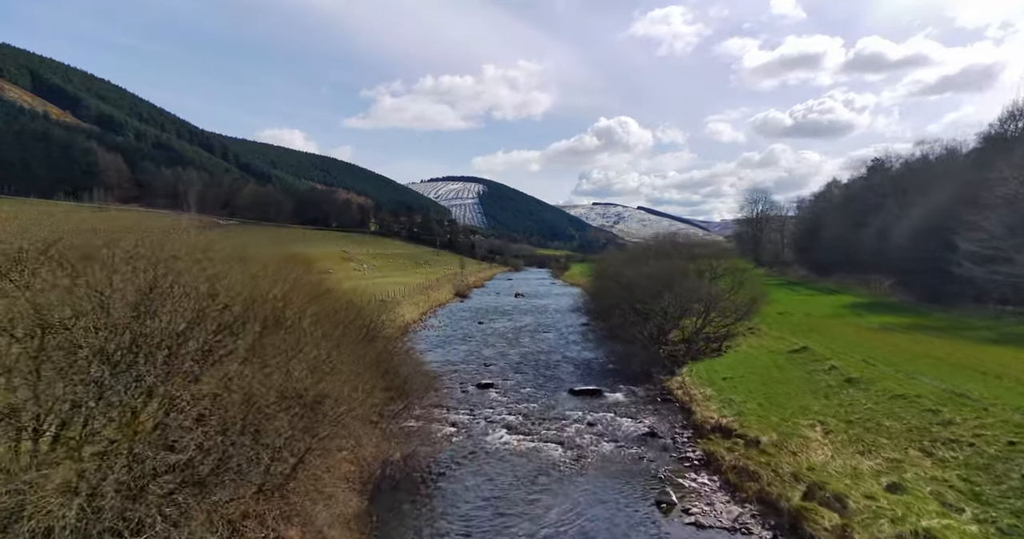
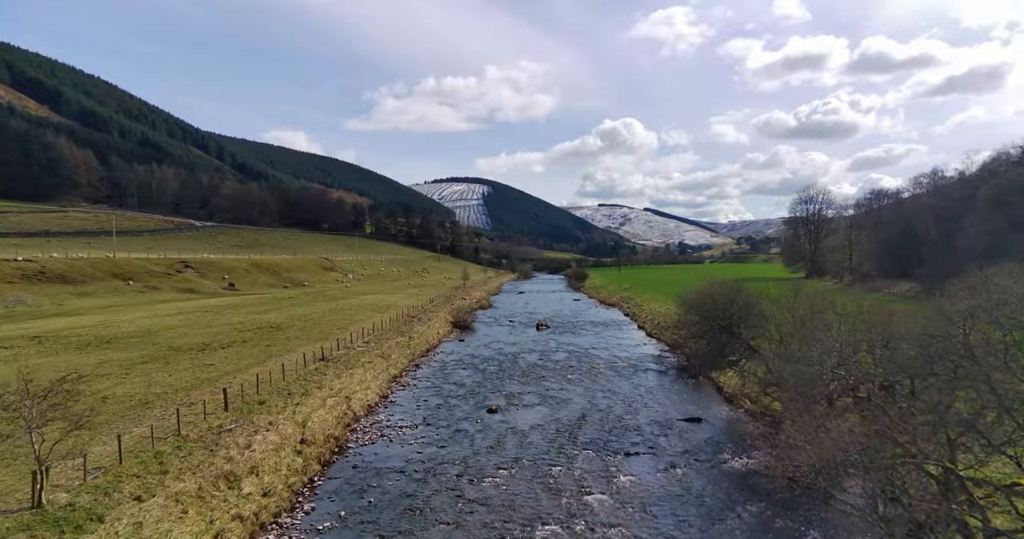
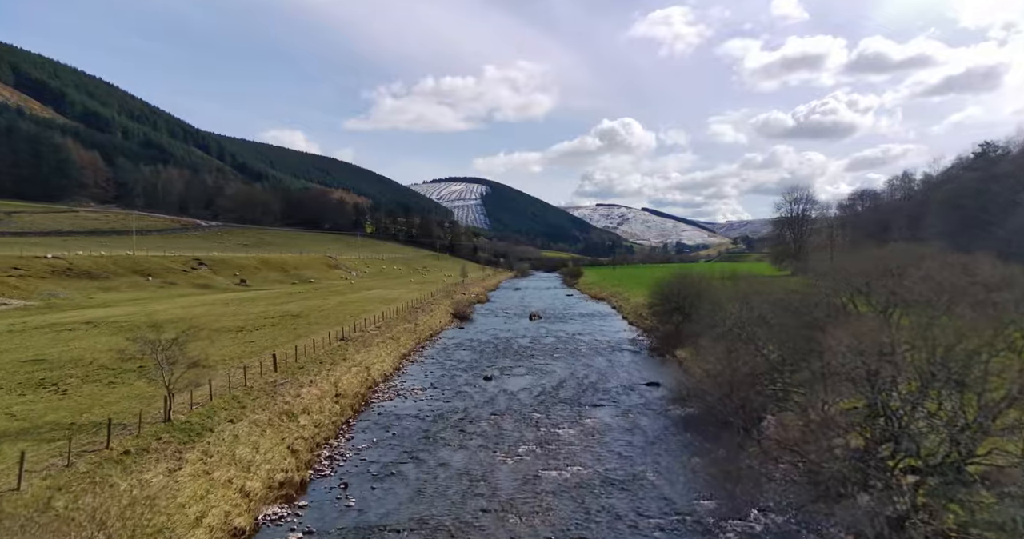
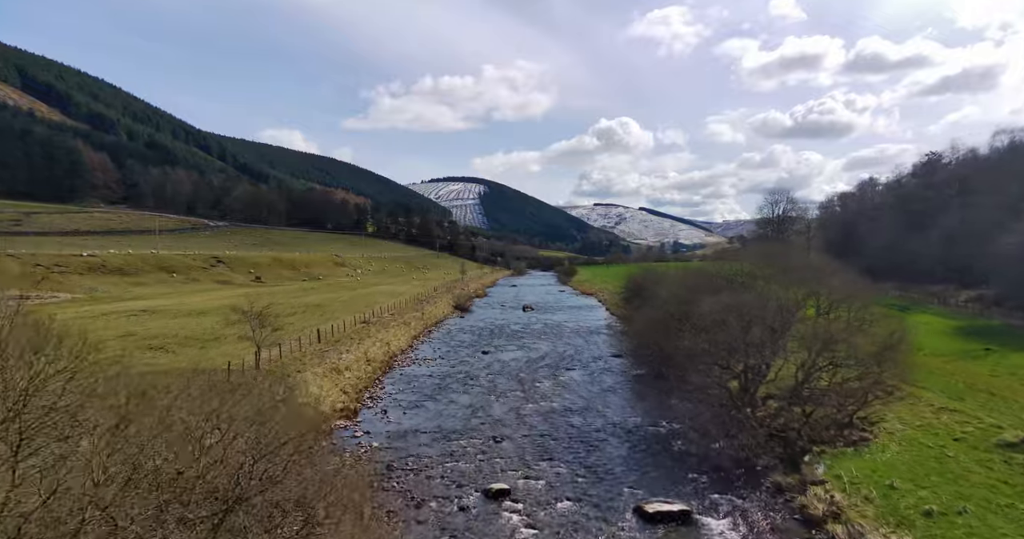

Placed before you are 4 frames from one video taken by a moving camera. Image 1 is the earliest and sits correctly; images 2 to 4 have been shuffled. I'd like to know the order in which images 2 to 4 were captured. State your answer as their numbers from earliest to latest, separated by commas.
4, 3, 2
